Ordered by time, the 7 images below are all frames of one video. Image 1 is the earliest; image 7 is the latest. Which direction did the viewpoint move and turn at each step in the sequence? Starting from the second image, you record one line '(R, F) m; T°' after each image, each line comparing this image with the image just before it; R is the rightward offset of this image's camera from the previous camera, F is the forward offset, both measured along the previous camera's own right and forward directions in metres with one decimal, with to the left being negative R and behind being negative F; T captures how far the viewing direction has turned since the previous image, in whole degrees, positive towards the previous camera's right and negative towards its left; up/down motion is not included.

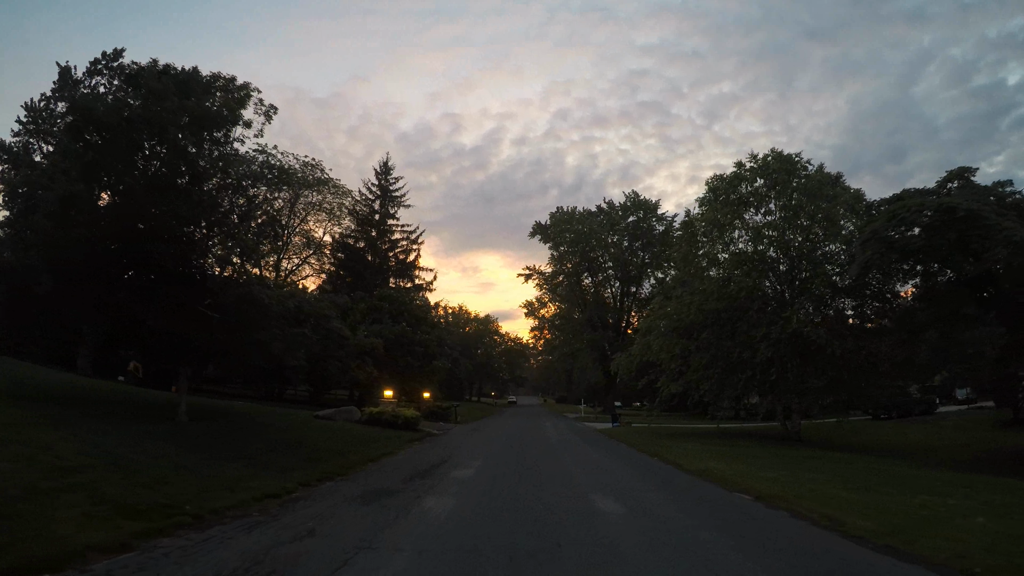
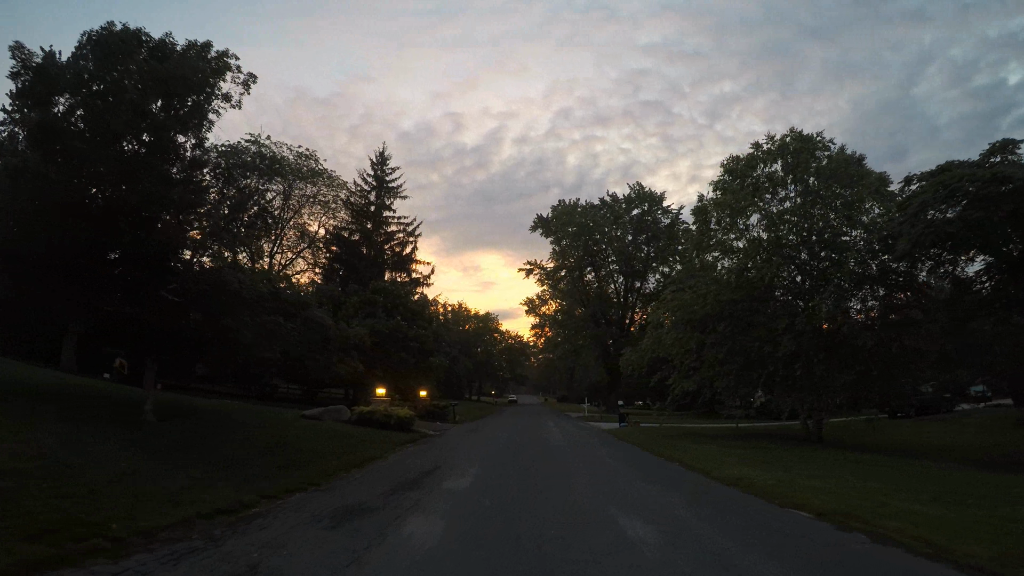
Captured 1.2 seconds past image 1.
(0.0, +1.7) m; 0°
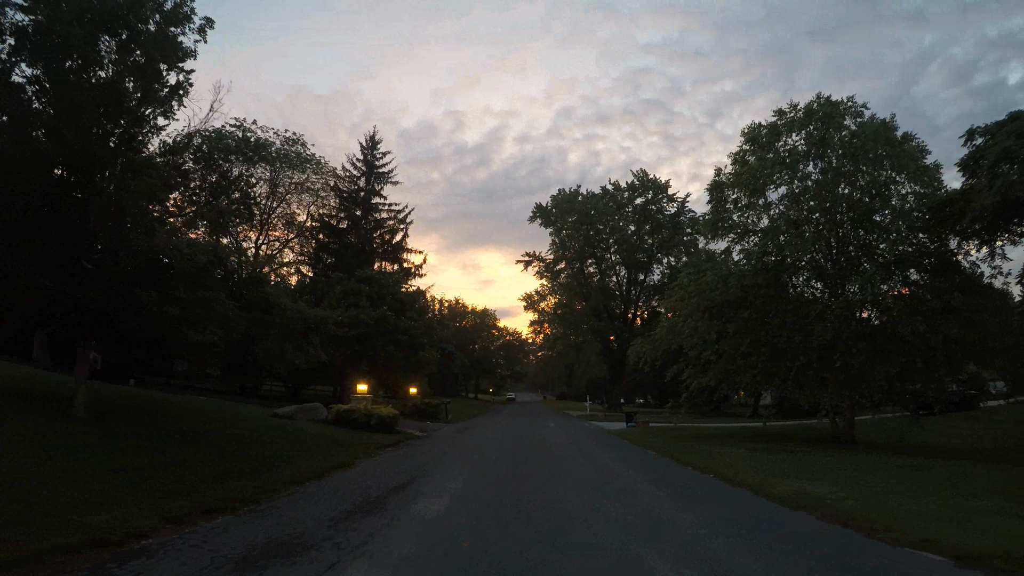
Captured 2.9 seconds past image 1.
(+0.1, +2.5) m; 0°
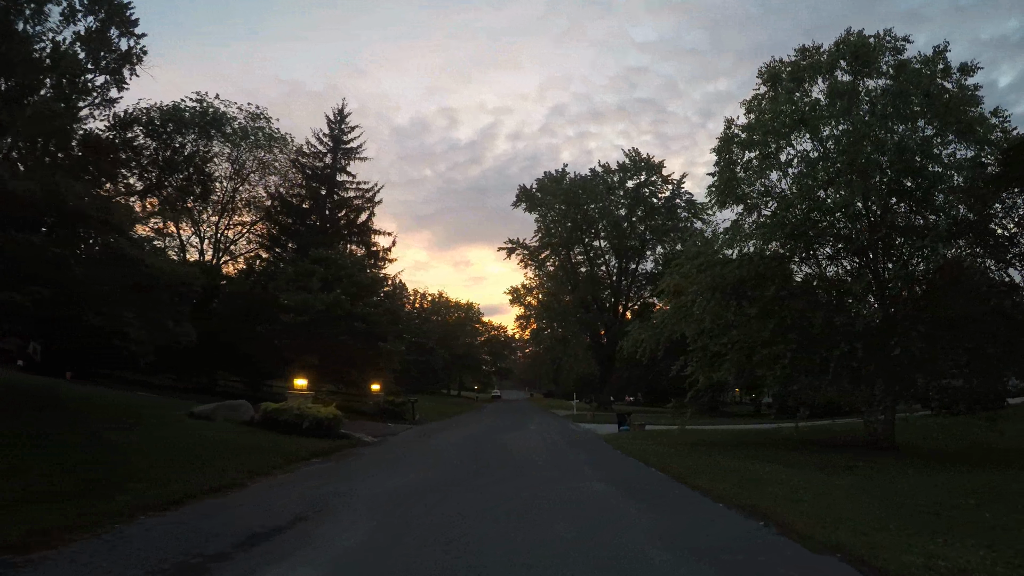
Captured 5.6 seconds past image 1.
(+0.6, +3.8) m; +1°
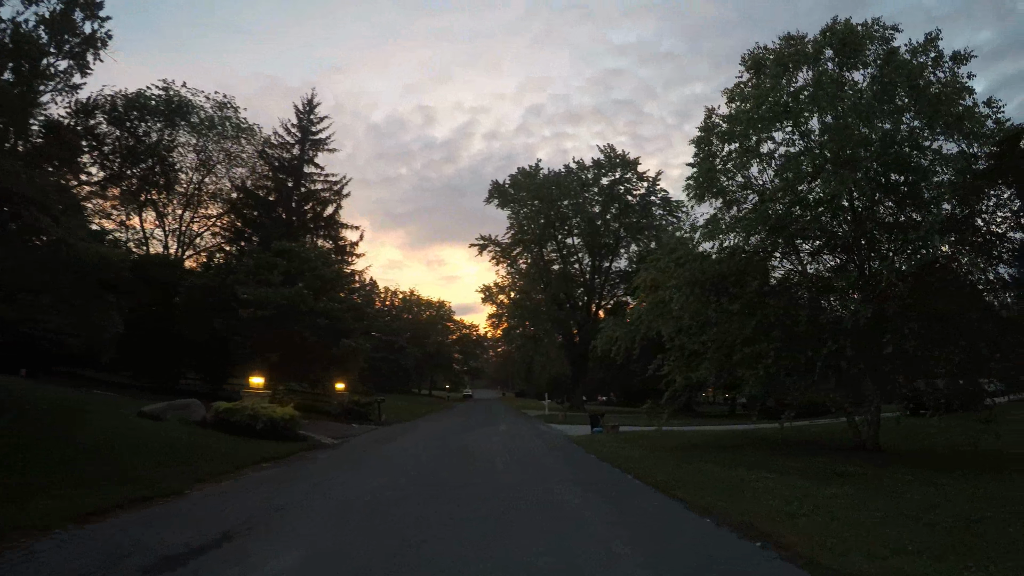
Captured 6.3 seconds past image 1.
(+0.1, +0.9) m; +2°
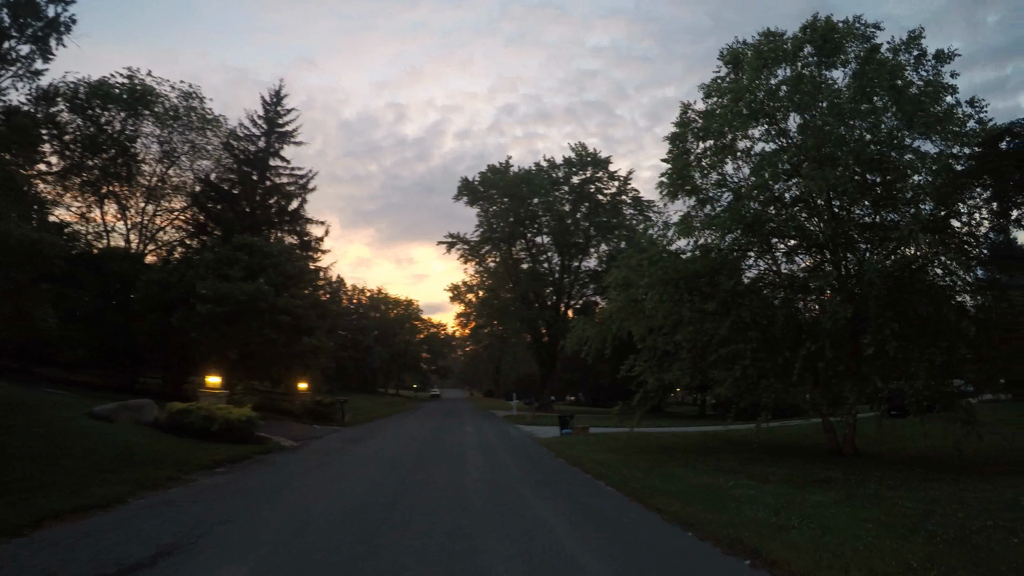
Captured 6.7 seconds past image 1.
(0.0, +0.5) m; +2°
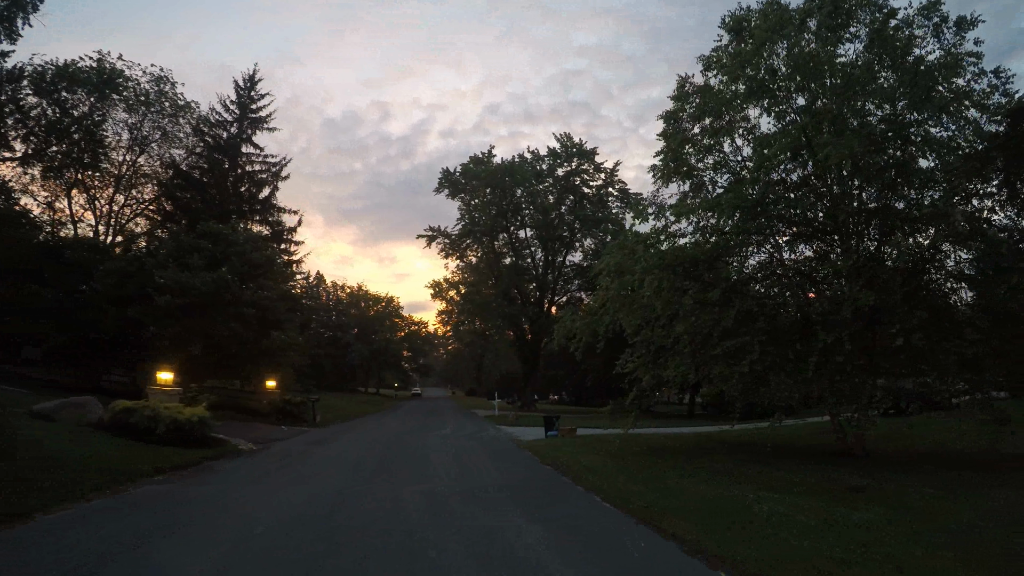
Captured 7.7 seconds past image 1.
(+0.1, +1.4) m; +1°
